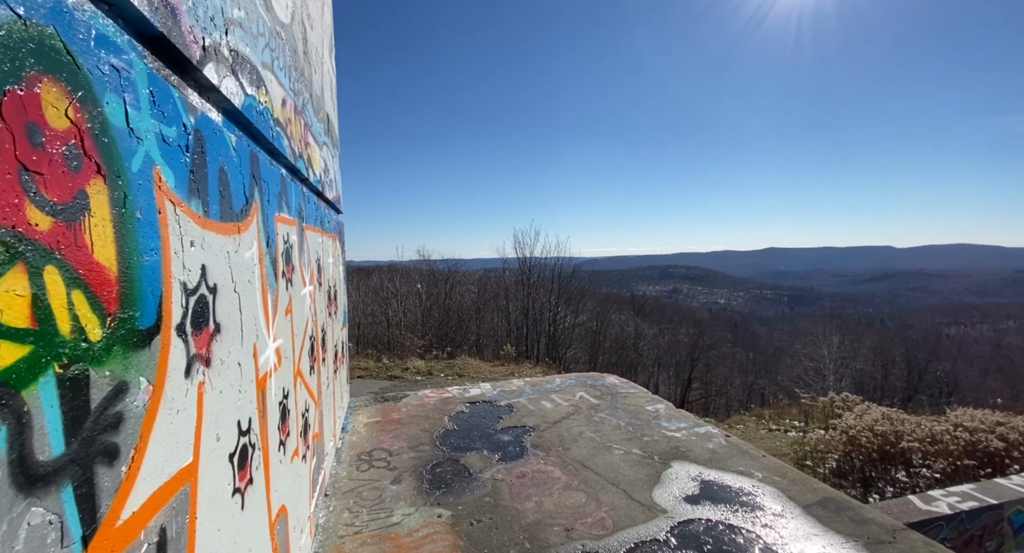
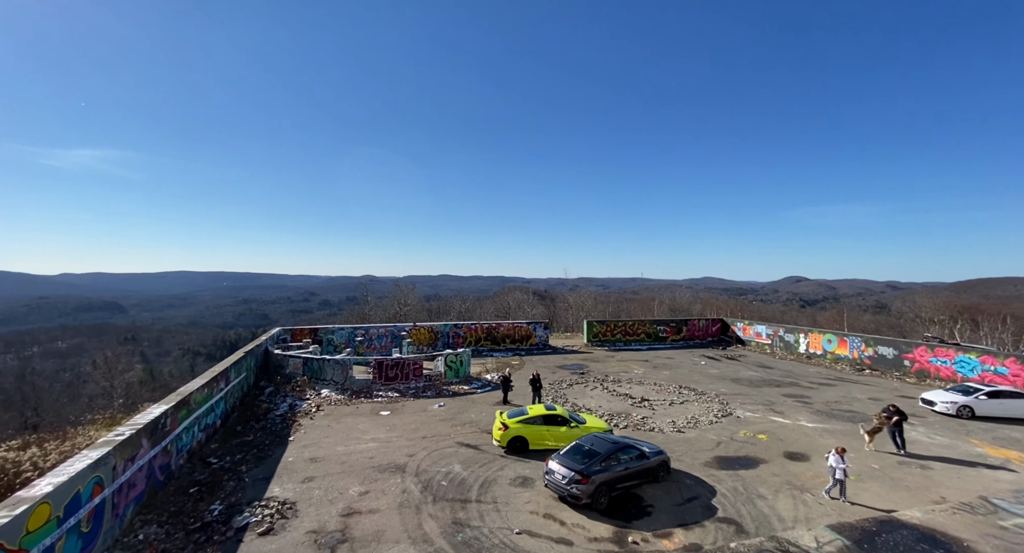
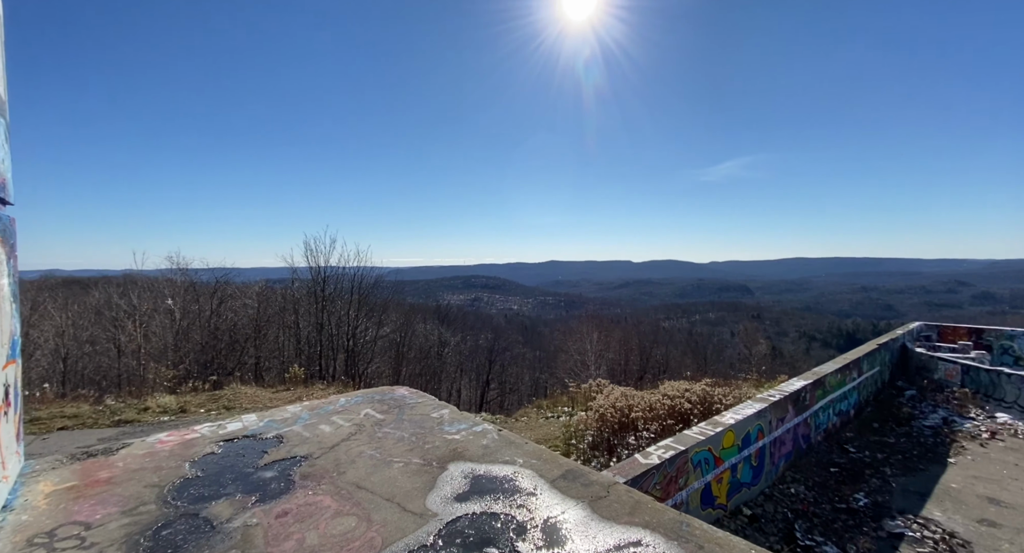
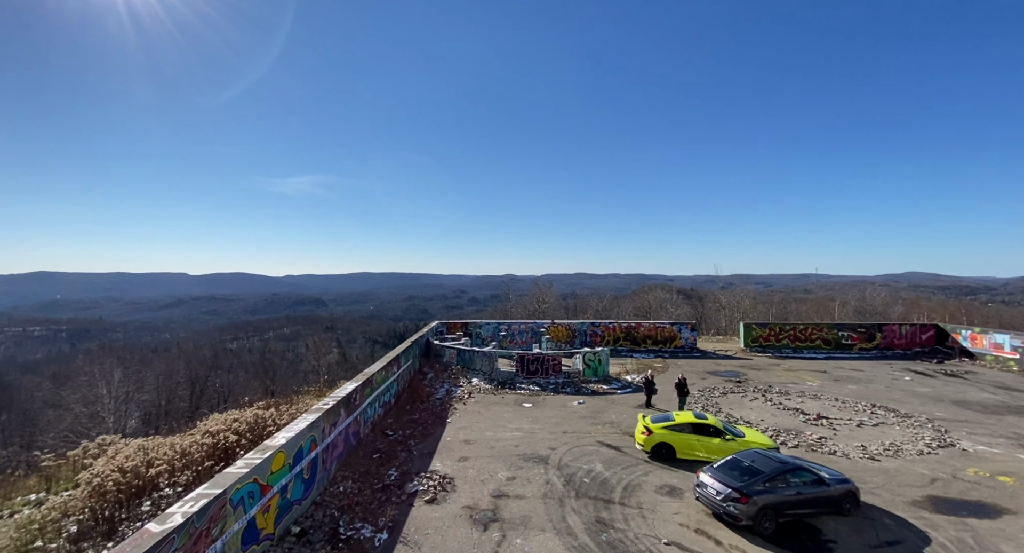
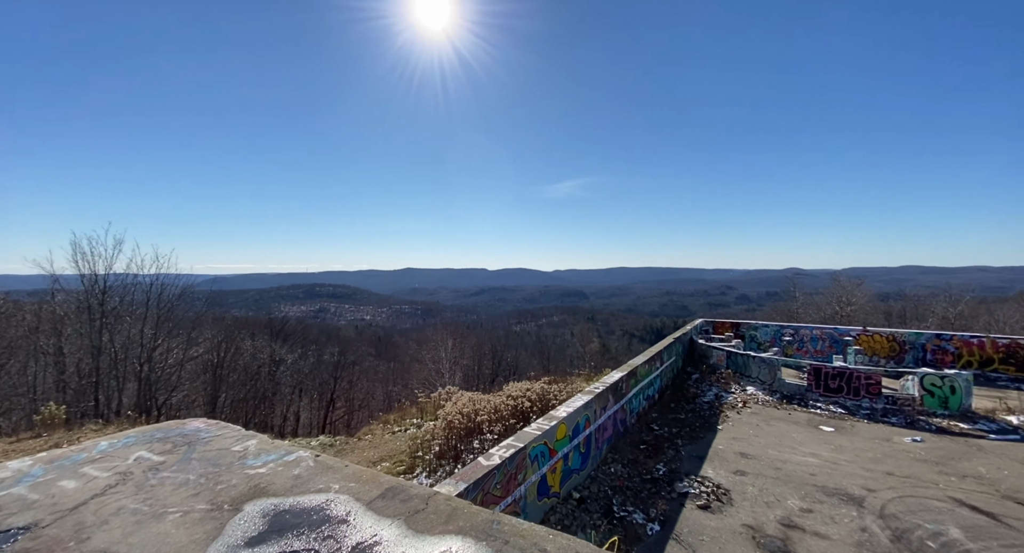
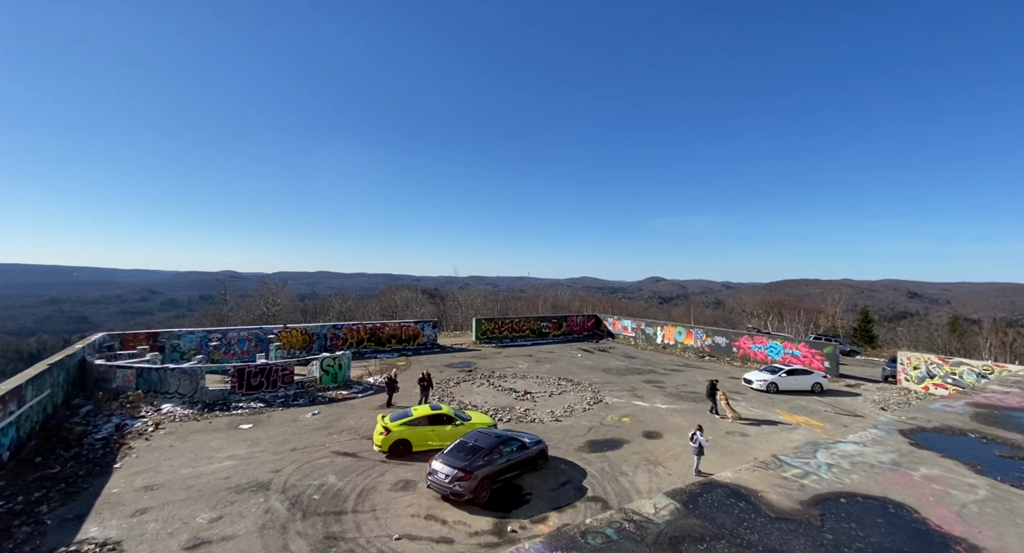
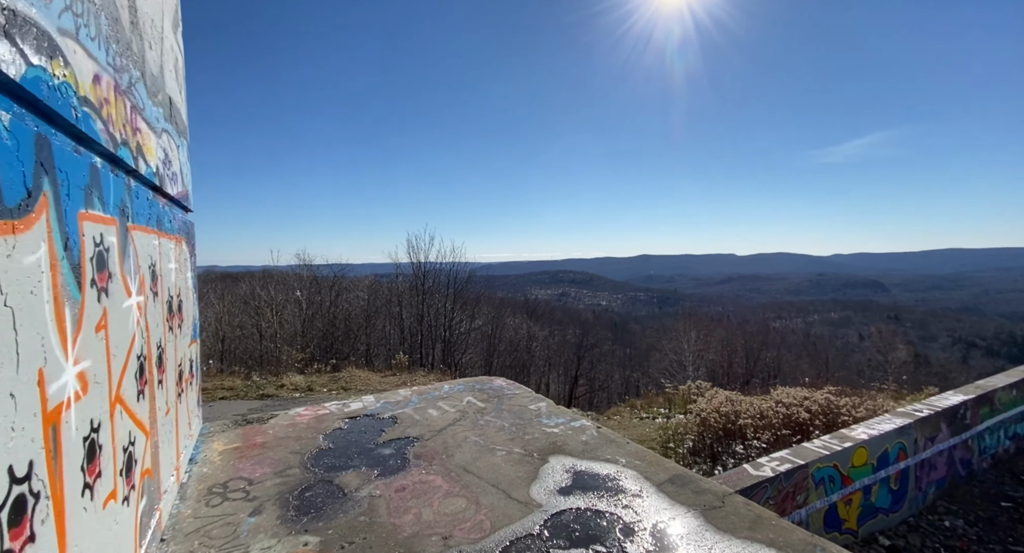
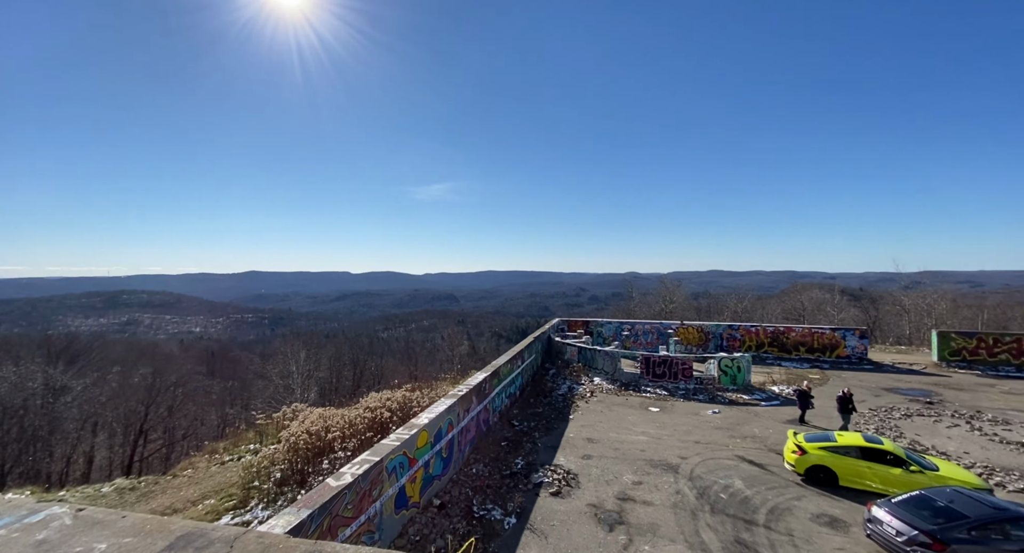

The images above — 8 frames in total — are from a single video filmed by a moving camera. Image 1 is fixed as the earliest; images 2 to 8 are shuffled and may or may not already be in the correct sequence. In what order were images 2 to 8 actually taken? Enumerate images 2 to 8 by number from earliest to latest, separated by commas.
7, 3, 5, 8, 4, 2, 6
